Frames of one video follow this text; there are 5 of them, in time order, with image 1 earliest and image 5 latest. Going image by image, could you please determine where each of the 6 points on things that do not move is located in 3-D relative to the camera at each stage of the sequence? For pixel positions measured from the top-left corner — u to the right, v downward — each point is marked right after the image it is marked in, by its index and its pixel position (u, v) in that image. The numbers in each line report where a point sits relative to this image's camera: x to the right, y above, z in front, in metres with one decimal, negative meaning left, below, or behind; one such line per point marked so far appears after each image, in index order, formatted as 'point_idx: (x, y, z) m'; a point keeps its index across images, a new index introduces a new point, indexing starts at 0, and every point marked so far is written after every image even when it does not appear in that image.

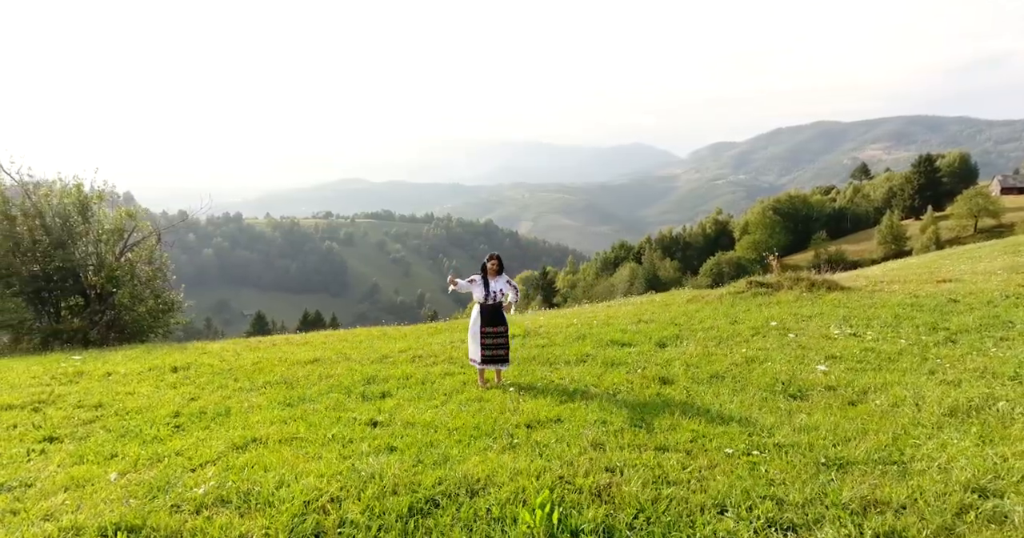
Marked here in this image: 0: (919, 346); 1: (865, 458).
0: (+7.6, -1.4, +12.7) m
1: (+3.6, -1.9, +7.1) m
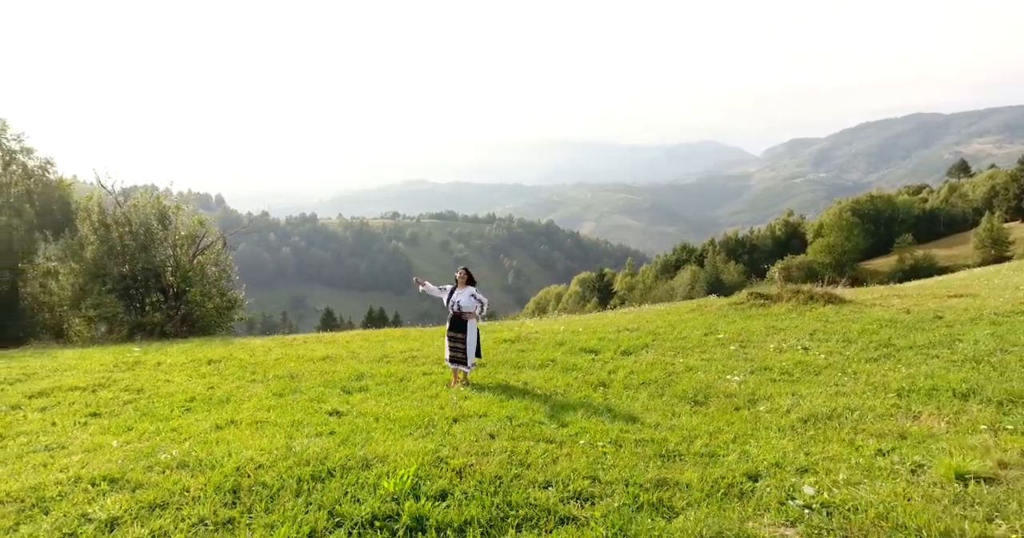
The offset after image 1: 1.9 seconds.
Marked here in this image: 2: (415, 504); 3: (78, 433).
0: (+6.8, -1.9, +13.8) m
1: (+2.3, -2.3, +8.6) m
2: (-0.9, -2.4, +6.9) m
3: (-7.0, -2.6, +11.2) m
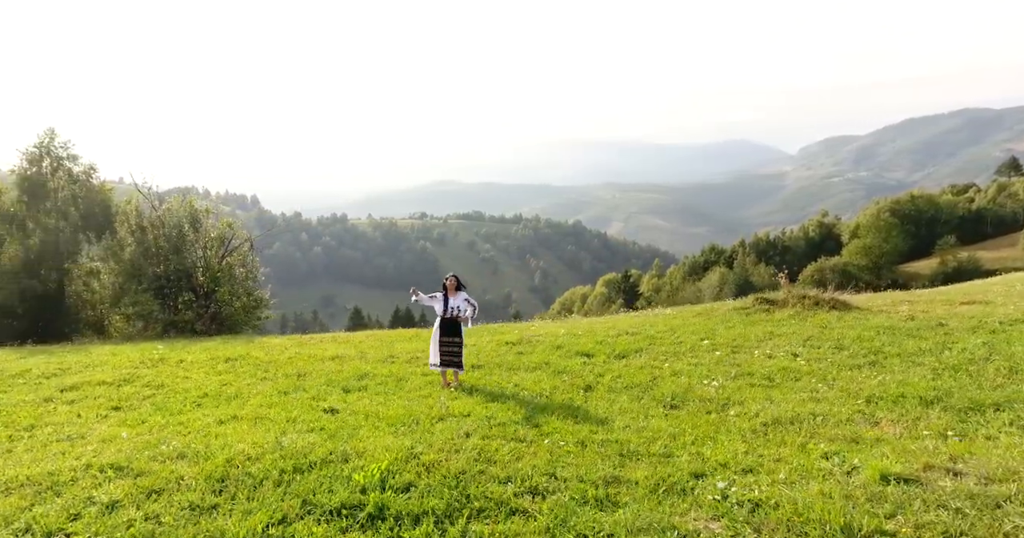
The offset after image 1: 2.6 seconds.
0: (+6.6, -2.0, +14.1) m
1: (+1.8, -2.4, +9.2) m
2: (-1.4, -2.5, +7.6) m
3: (-7.3, -2.7, +12.2) m
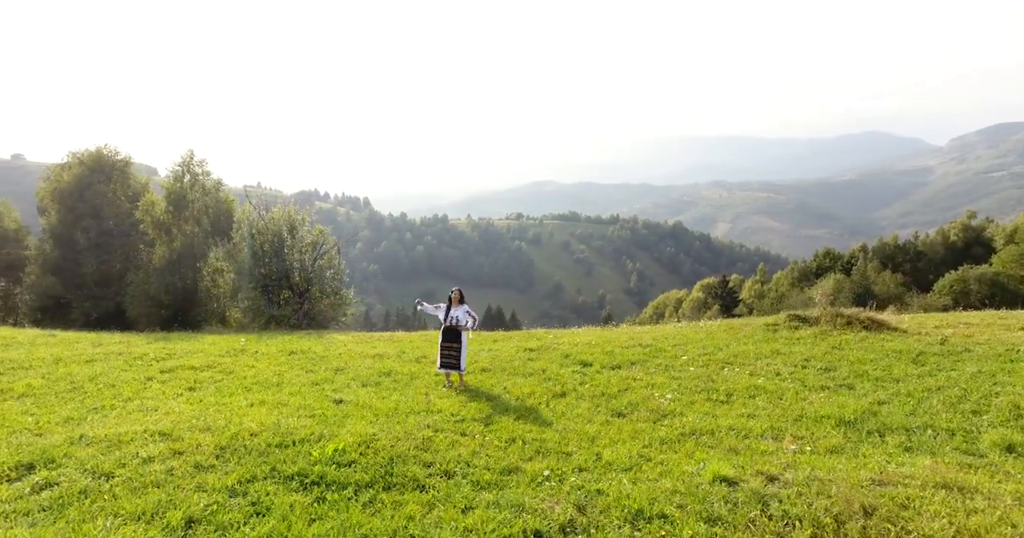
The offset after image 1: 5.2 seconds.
0: (+6.3, -2.6, +15.2) m
1: (+0.8, -2.9, +11.2) m
2: (-2.7, -2.9, +10.1) m
3: (-7.7, -3.0, +15.7) m
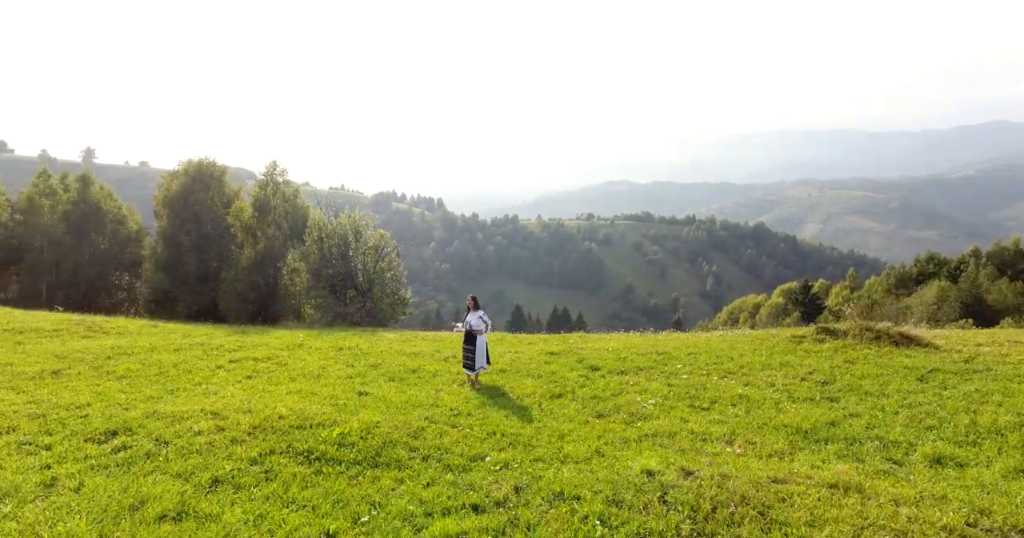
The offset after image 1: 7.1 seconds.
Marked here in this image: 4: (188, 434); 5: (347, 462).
0: (+6.4, -3.1, +16.2) m
1: (+0.3, -3.2, +12.9) m
2: (-3.3, -3.2, +12.3) m
3: (-7.5, -3.1, +18.5) m
4: (-6.3, -3.2, +13.4) m
5: (-2.8, -3.3, +11.9) m
